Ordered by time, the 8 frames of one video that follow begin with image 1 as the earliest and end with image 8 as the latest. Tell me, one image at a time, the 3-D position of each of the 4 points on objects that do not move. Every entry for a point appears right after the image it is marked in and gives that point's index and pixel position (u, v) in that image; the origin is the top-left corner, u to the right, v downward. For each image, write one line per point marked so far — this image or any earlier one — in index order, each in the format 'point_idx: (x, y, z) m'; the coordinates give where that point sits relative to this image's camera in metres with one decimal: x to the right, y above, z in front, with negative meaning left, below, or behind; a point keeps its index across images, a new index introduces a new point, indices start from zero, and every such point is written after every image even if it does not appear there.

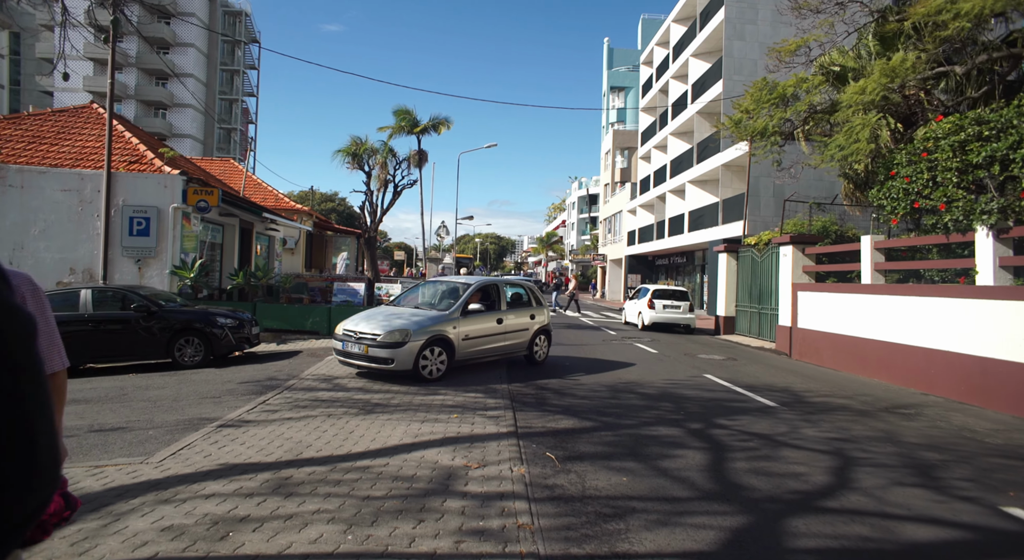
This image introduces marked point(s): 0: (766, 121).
0: (+6.0, +3.8, +15.2) m
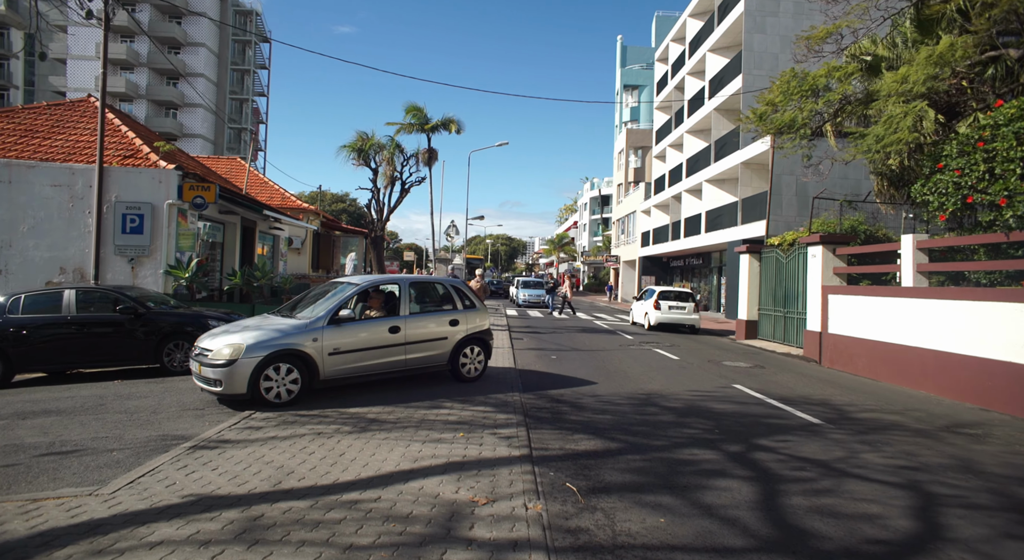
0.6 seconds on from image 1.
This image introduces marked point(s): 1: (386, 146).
0: (+6.2, +3.8, +14.3) m
1: (-3.8, +4.1, +19.8) m
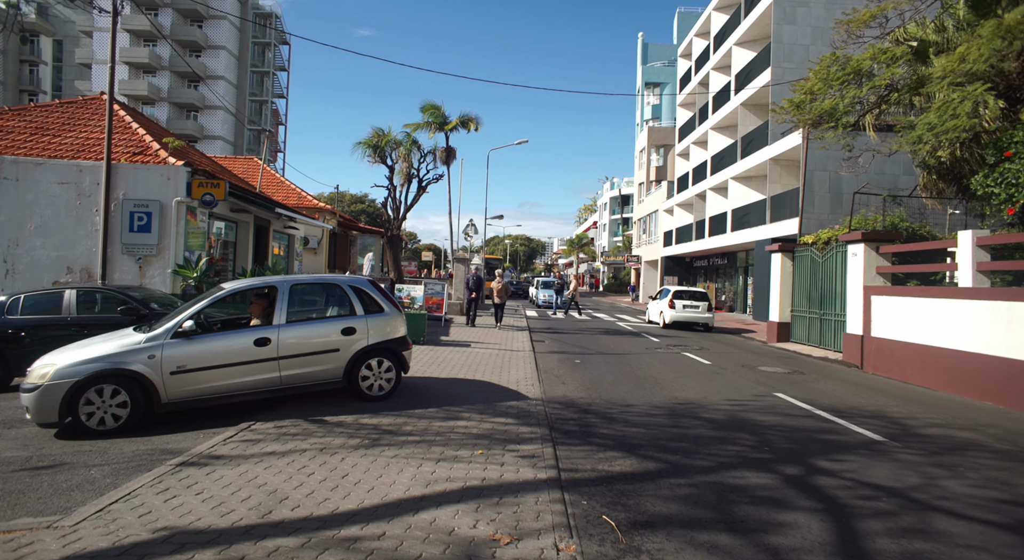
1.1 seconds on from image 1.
0: (+6.7, +3.8, +13.4) m
1: (-3.2, +4.1, +19.2) m
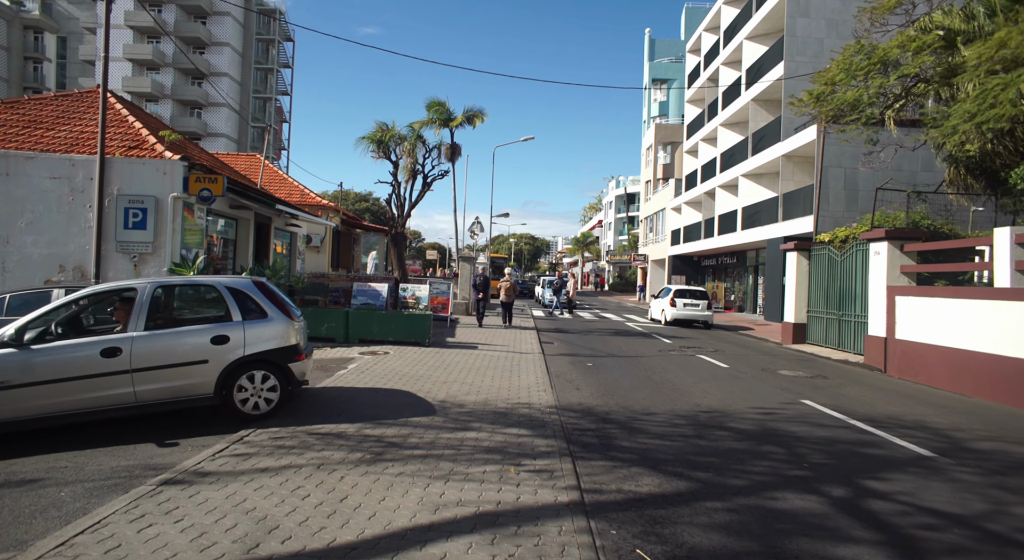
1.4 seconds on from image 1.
0: (+6.9, +3.8, +12.8) m
1: (-3.0, +4.1, +18.7) m
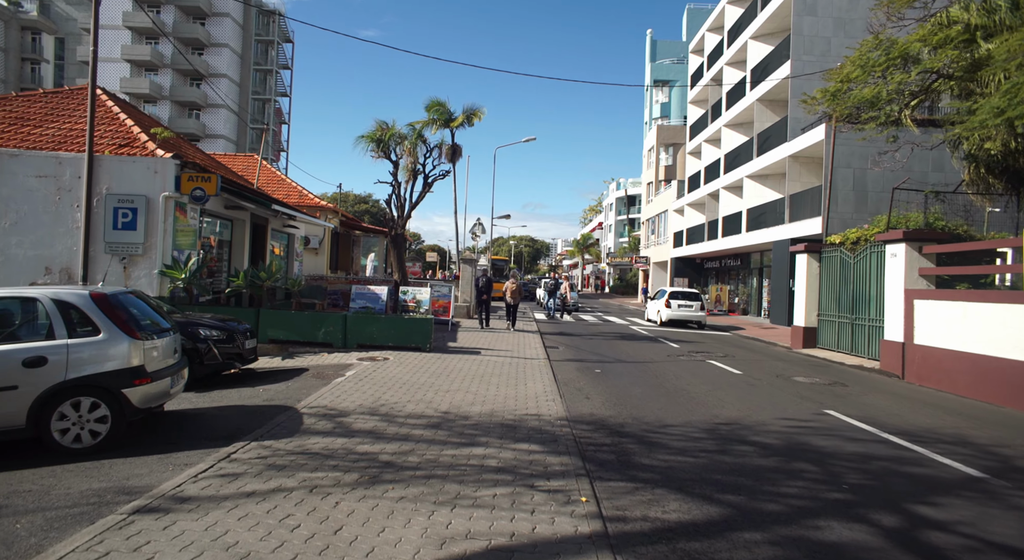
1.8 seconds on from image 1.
0: (+7.0, +3.7, +12.4) m
1: (-2.9, +4.0, +18.2) m
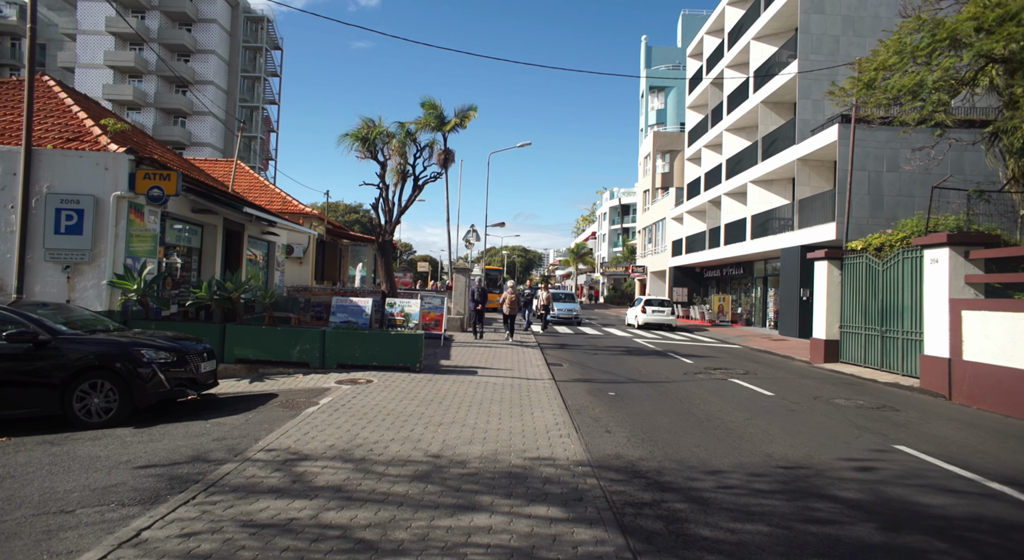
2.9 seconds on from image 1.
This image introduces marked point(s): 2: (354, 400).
0: (+7.0, +3.6, +11.1) m
1: (-3.0, +3.8, +16.8) m
2: (-2.1, -1.6, +8.7) m
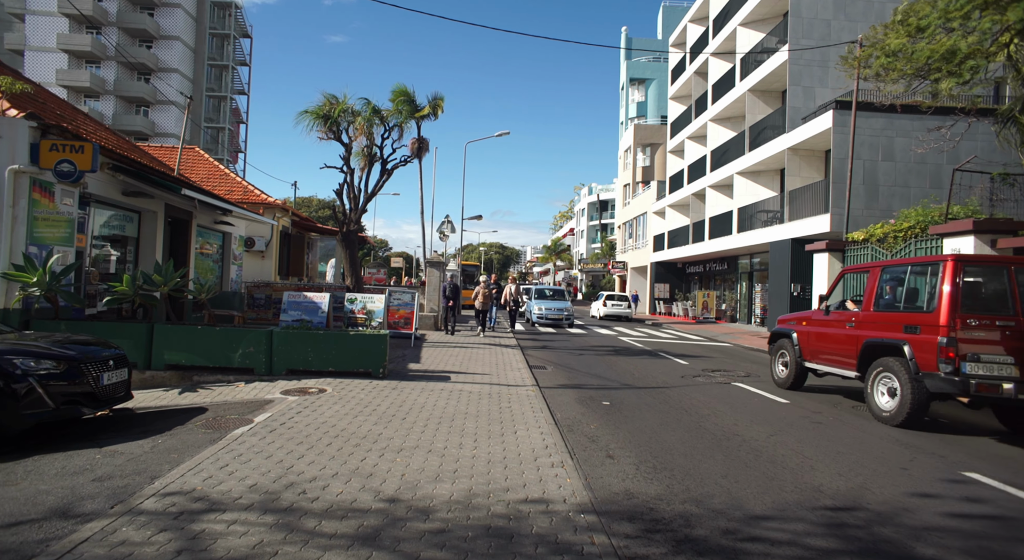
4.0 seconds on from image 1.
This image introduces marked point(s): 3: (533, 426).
0: (+6.6, +3.7, +9.9) m
1: (-3.5, +3.9, +15.3) m
2: (-2.4, -1.5, +7.2) m
3: (+0.2, -1.5, +7.0) m
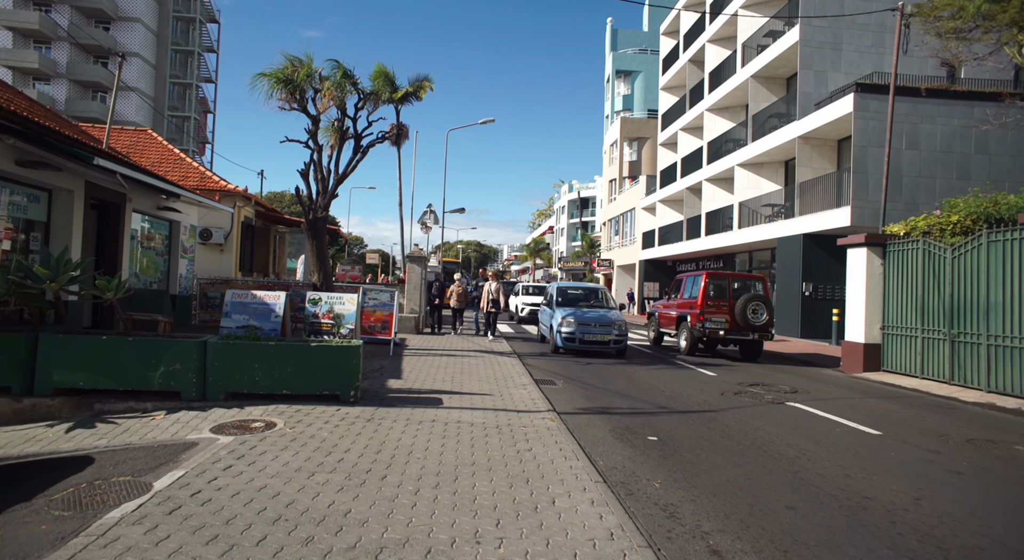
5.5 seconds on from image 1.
0: (+6.8, +3.7, +7.9) m
1: (-3.6, +4.0, +12.9) m
2: (-2.1, -1.4, +4.9) m
3: (+0.5, -1.5, +4.8) m
